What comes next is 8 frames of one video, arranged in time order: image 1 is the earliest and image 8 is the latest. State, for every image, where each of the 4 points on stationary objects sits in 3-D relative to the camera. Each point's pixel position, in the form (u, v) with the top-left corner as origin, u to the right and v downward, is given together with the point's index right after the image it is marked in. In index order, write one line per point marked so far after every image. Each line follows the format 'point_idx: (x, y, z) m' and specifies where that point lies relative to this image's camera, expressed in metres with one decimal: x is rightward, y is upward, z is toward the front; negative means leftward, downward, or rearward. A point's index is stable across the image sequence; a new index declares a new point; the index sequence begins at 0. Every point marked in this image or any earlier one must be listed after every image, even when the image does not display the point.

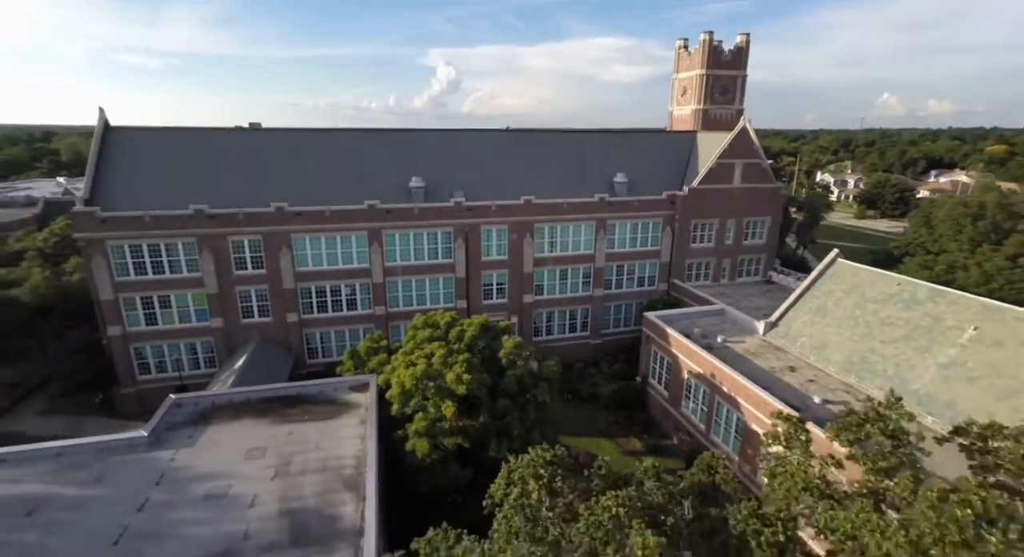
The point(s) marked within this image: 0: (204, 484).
0: (-11.0, -7.2, +18.3) m
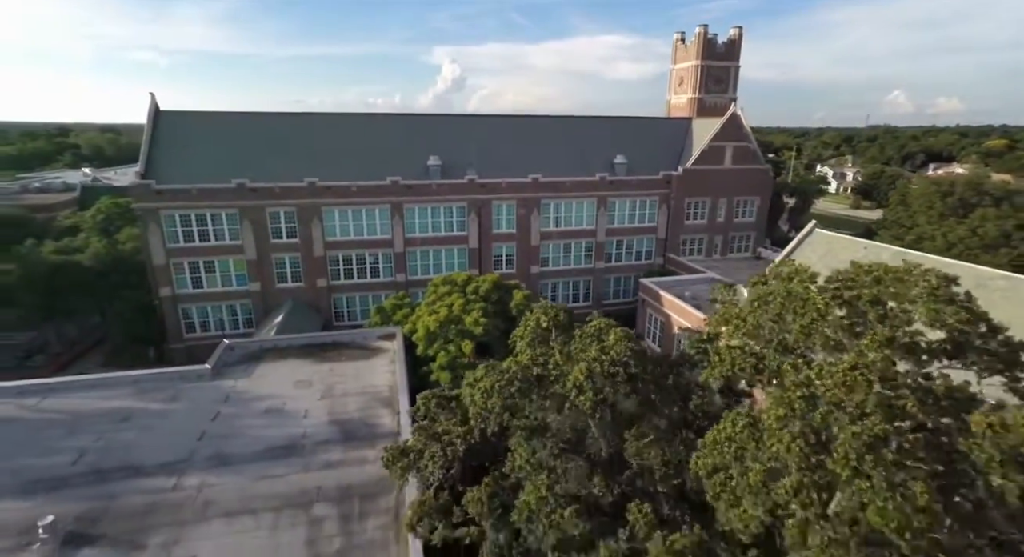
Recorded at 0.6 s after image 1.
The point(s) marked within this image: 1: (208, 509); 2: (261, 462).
0: (-10.6, -5.1, +21.7) m
1: (-9.3, -6.9, +15.6) m
2: (-8.8, -6.2, +17.8) m
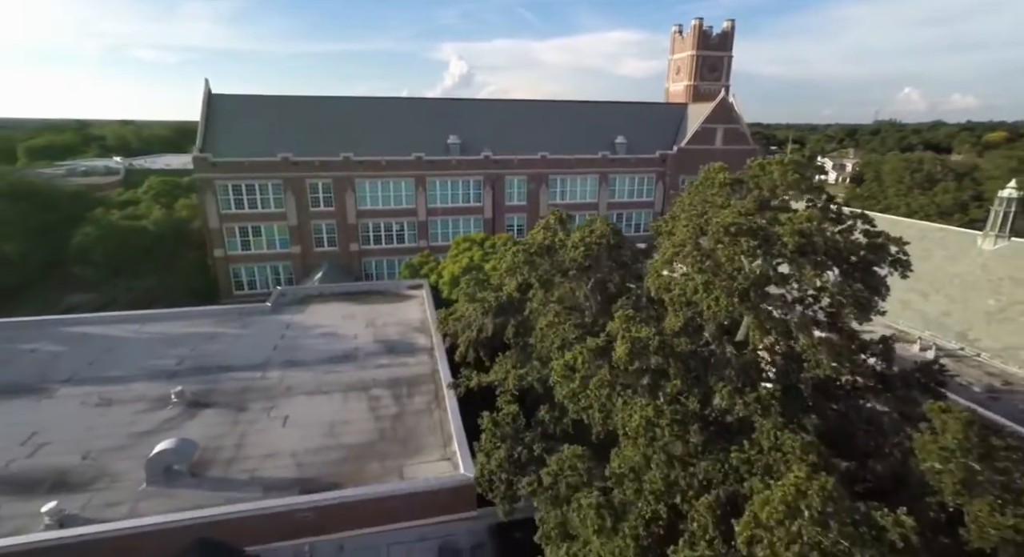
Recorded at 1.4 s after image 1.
0: (-10.0, -2.4, +26.3) m
1: (-8.7, -4.3, +20.1) m
2: (-8.2, -3.6, +22.3) m
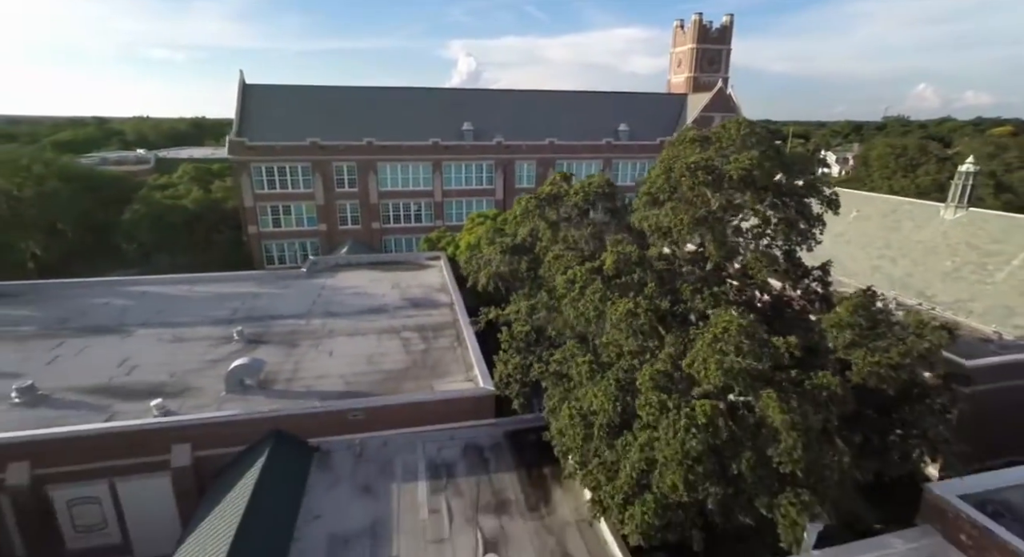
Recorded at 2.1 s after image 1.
0: (-9.4, -0.5, +29.6) m
1: (-8.2, -2.4, +23.4) m
2: (-7.7, -1.7, +25.6) m
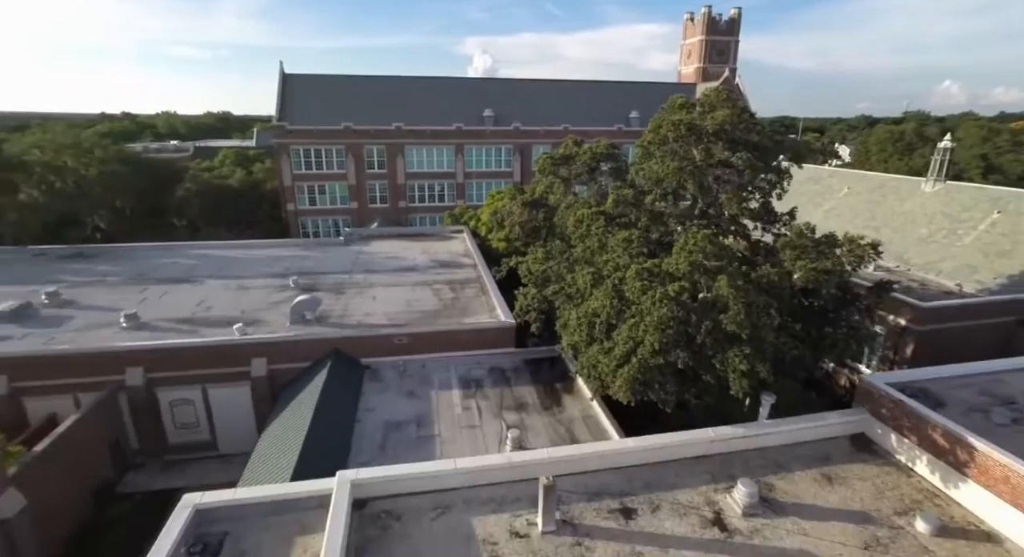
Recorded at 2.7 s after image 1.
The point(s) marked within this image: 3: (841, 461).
0: (-8.3, +1.7, +33.1) m
1: (-7.3, -0.2, +26.9) m
2: (-6.7, +0.5, +29.1) m
3: (+8.8, -4.8, +13.5) m
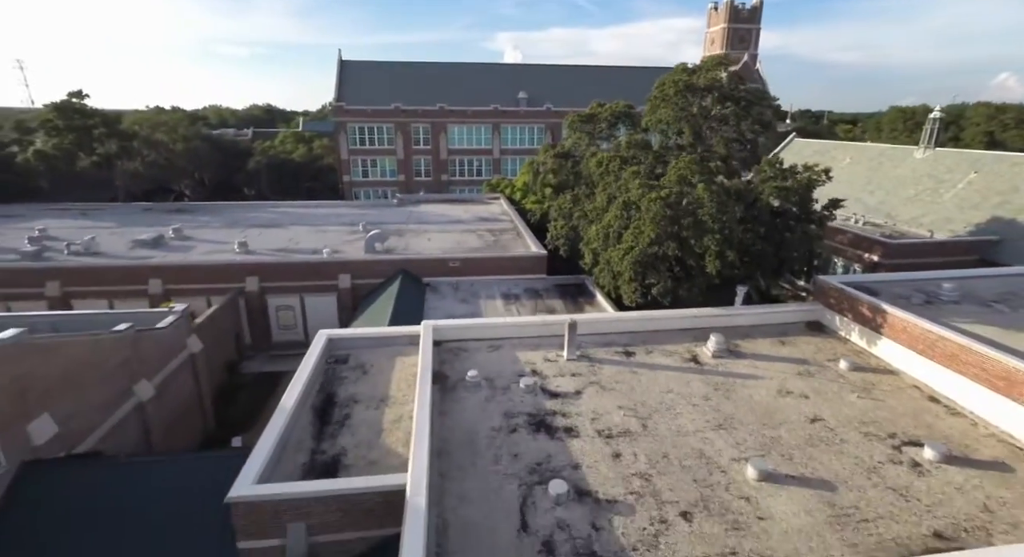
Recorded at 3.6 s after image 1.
0: (-6.0, +5.0, +38.3) m
1: (-5.4, +3.0, +32.0) m
2: (-4.6, +3.7, +34.1) m
3: (+9.9, -1.9, +17.8) m
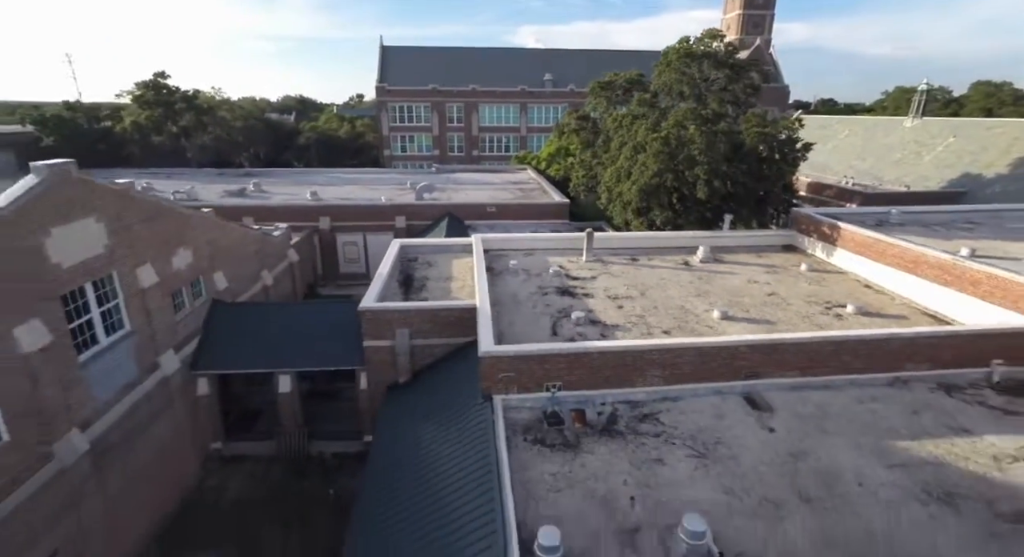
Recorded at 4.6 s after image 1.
0: (-3.8, +8.5, +43.1) m
1: (-3.4, +6.5, +36.8) m
2: (-2.6, +7.2, +38.9) m
3: (+11.2, +1.2, +22.1) m
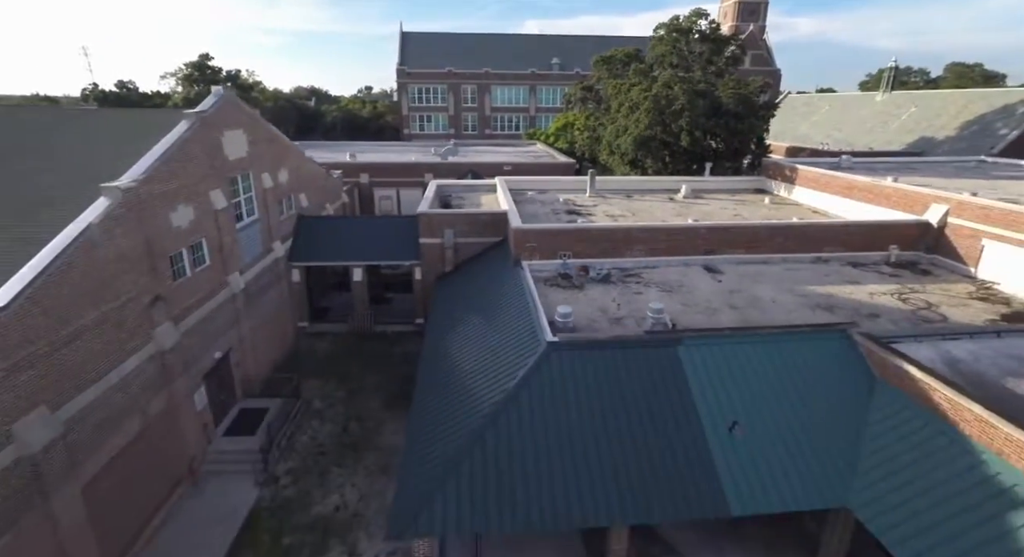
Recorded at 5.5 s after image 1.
0: (-2.8, +12.0, +47.6) m
1: (-2.5, +9.9, +41.4) m
2: (-1.6, +10.6, +43.4) m
3: (+12.1, +4.5, +26.6) m
